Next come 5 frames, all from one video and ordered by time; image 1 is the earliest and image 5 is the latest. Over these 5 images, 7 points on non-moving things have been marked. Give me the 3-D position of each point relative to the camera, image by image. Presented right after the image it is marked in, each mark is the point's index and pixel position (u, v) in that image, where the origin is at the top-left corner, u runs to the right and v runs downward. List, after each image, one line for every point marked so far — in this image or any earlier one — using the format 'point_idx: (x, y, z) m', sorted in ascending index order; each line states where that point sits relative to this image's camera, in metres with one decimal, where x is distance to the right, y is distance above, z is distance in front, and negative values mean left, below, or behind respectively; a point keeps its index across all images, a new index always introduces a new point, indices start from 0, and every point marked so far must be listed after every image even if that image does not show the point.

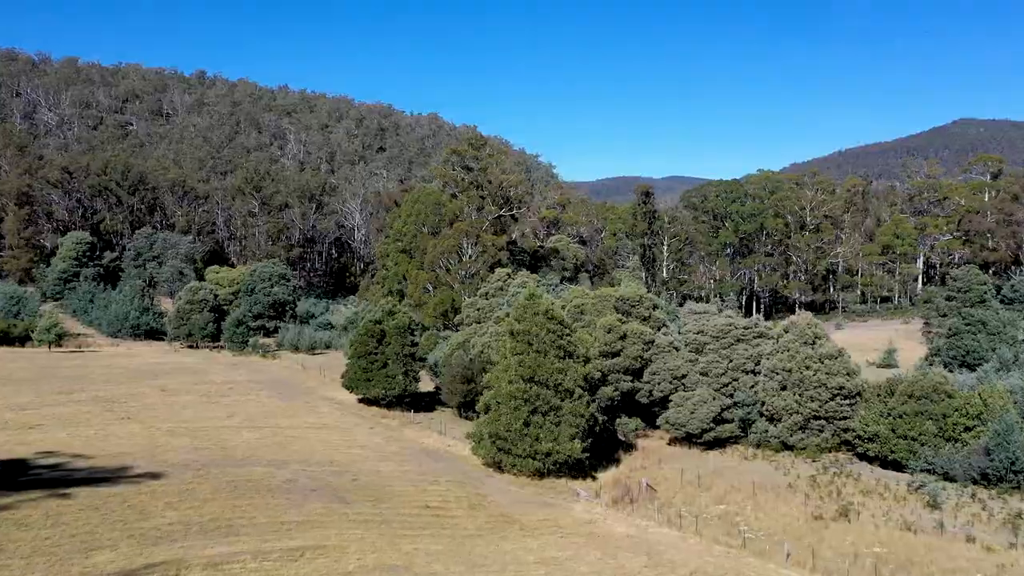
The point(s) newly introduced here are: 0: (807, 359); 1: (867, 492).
0: (+7.1, -1.7, +19.7) m
1: (+6.8, -3.9, +15.8) m
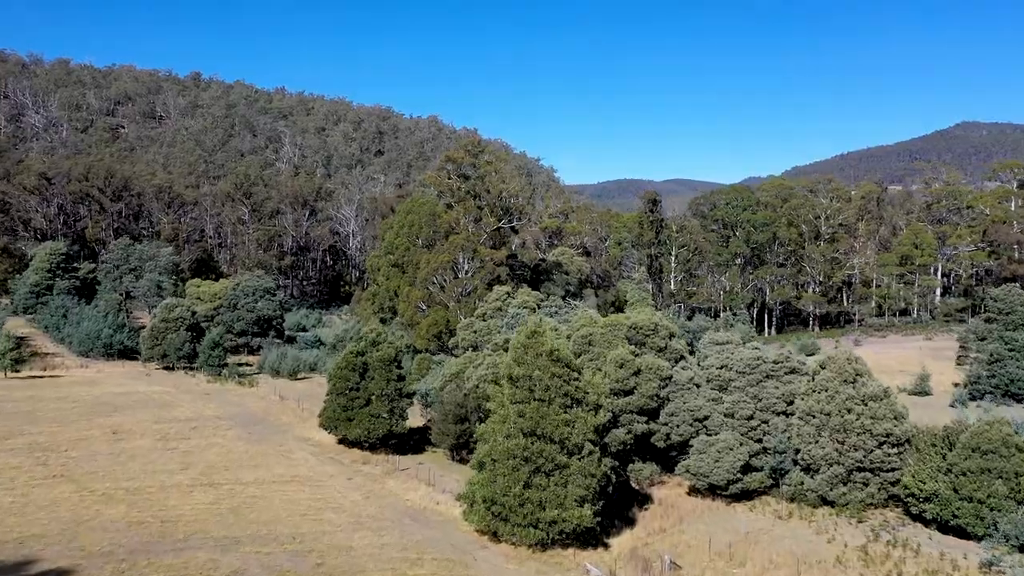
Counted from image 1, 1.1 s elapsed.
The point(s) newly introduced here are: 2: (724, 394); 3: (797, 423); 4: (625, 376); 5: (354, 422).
0: (+7.1, -2.4, +17.2) m
1: (+6.8, -4.6, +13.2) m
2: (+4.9, -2.5, +18.9) m
3: (+6.2, -3.0, +17.9) m
4: (+2.6, -2.0, +18.6) m
5: (-3.8, -3.2, +19.6) m
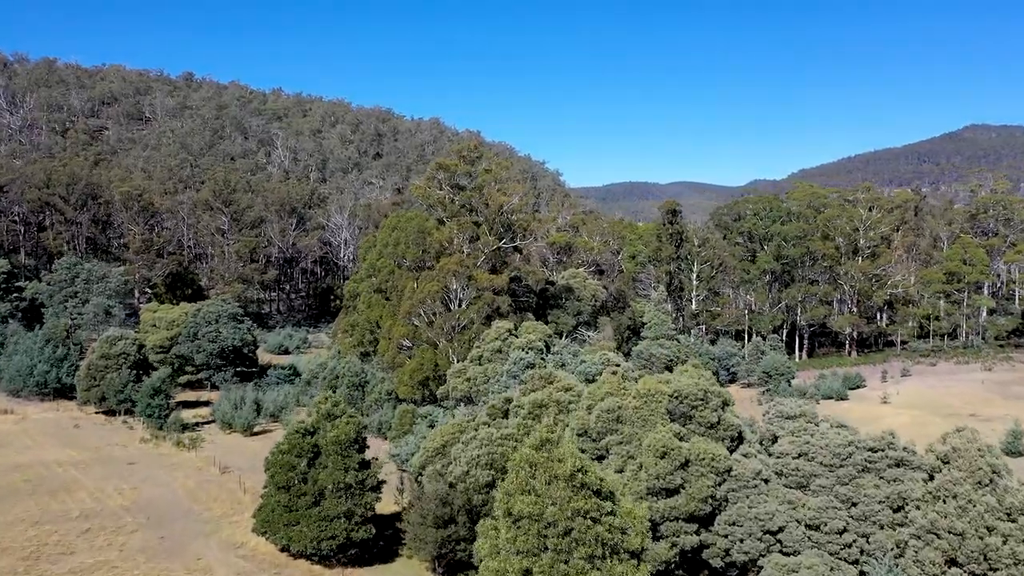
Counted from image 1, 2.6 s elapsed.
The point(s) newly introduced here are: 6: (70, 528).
0: (+7.1, -3.4, +12.0) m
1: (+6.8, -5.6, +8.1) m
2: (+4.9, -3.5, +13.8) m
3: (+6.2, -4.0, +12.7) m
4: (+2.6, -3.0, +13.5) m
5: (-3.8, -4.2, +14.5) m
6: (-8.1, -4.4, +15.1) m
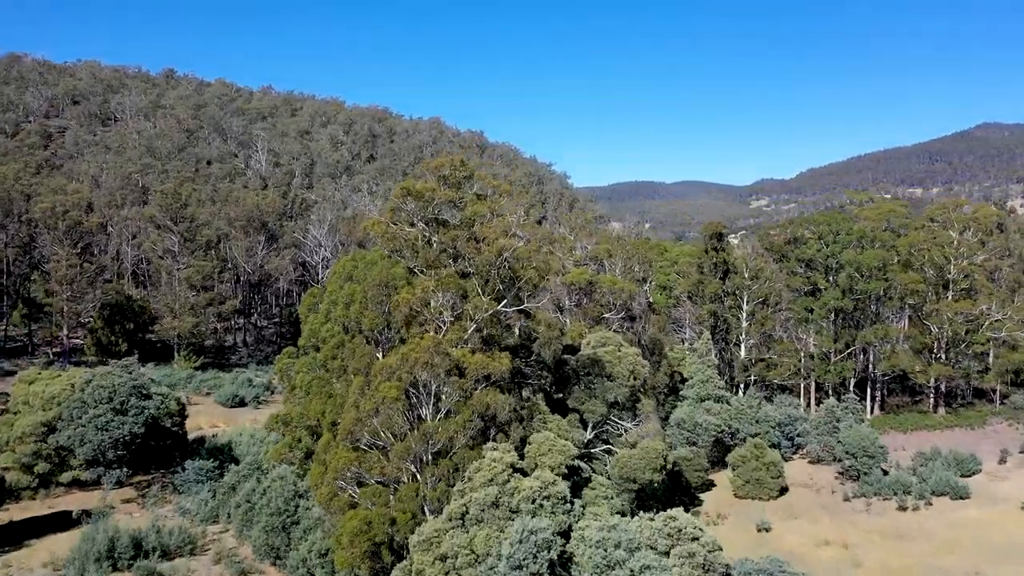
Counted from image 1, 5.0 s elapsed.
0: (+7.1, -5.3, +3.0) m
1: (+6.8, -7.5, -1.0) m
2: (+4.9, -5.4, +4.7) m
3: (+6.2, -5.9, +3.7) m
4: (+2.6, -4.9, +4.4) m
5: (-3.7, -6.1, +5.5) m
6: (-8.1, -6.3, +6.1) m
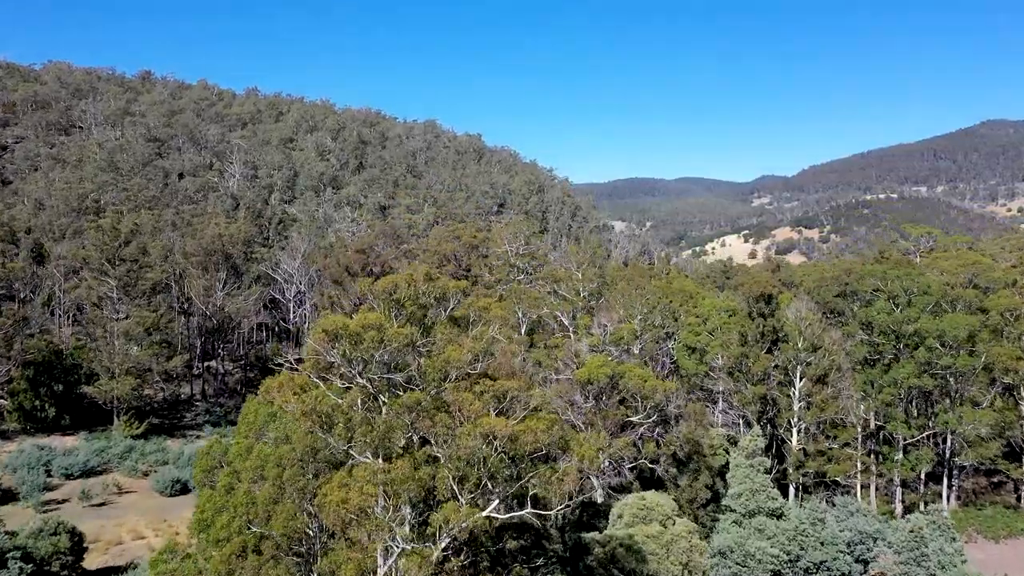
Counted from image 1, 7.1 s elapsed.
0: (+7.0, -8.2, -4.0) m
1: (+6.7, -10.4, -8.0) m
2: (+4.9, -8.2, -2.3) m
3: (+6.2, -8.7, -3.3) m
4: (+2.5, -7.8, -2.6) m
5: (-3.8, -9.0, -1.6) m
6: (-8.2, -9.1, -0.9) m
